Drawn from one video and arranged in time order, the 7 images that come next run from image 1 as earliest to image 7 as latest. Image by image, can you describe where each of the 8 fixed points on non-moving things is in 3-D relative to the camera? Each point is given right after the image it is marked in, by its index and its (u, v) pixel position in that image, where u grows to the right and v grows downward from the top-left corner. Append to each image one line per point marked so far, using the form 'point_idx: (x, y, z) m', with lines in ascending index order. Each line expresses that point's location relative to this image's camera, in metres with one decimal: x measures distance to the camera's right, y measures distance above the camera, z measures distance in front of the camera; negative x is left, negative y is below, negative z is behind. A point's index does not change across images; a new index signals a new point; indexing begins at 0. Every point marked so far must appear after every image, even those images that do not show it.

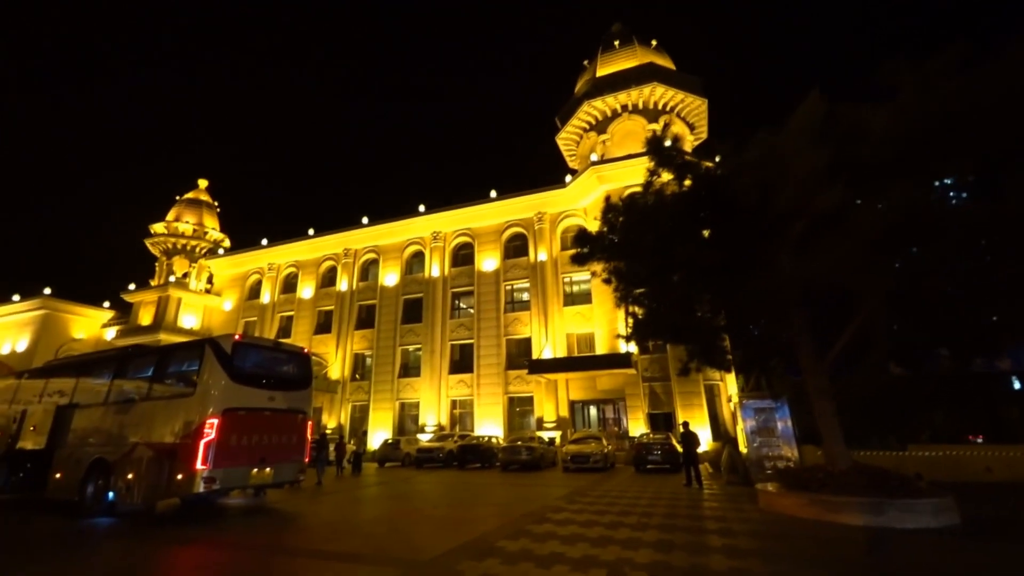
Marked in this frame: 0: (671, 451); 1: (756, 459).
0: (+6.7, -6.8, +18.1) m
1: (+6.8, -4.6, +11.9) m
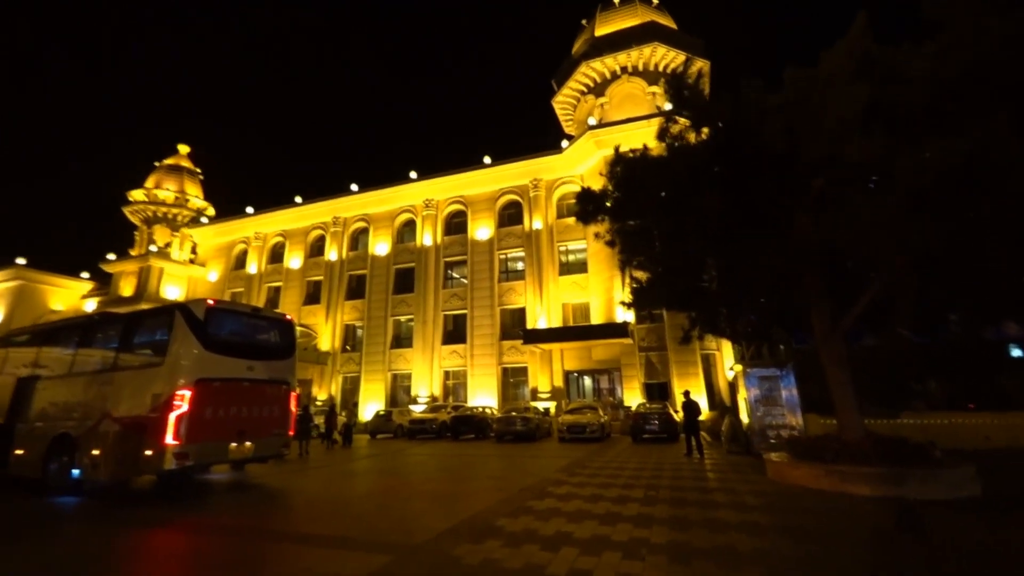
0: (+6.5, -5.5, +18.0) m
1: (+6.7, -3.7, +11.6) m
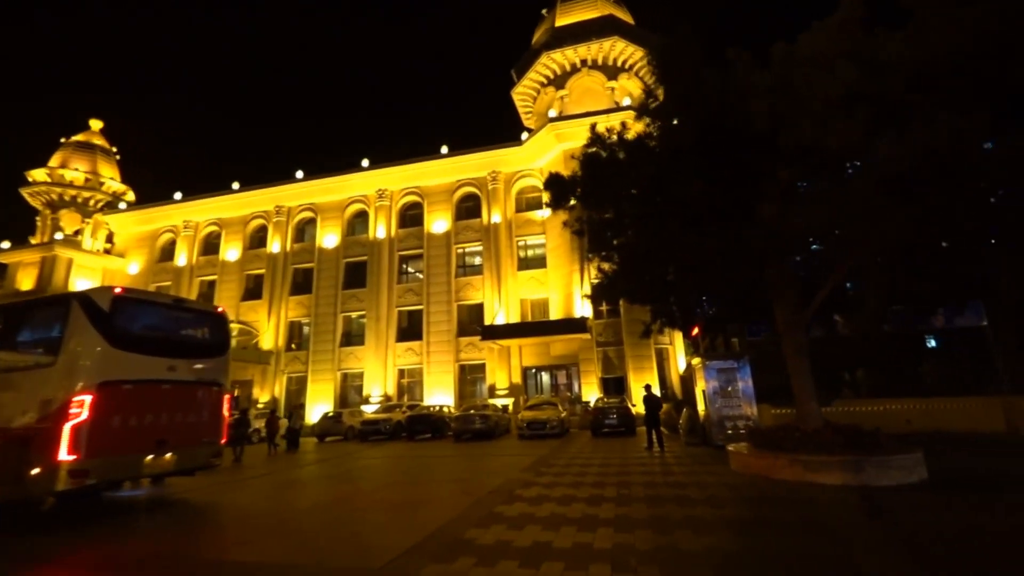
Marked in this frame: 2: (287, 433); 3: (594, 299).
0: (+4.8, -5.2, +18.1) m
1: (+5.7, -3.5, +11.8) m
2: (-10.1, -6.4, +19.4) m
3: (+2.2, -0.3, +11.9) m
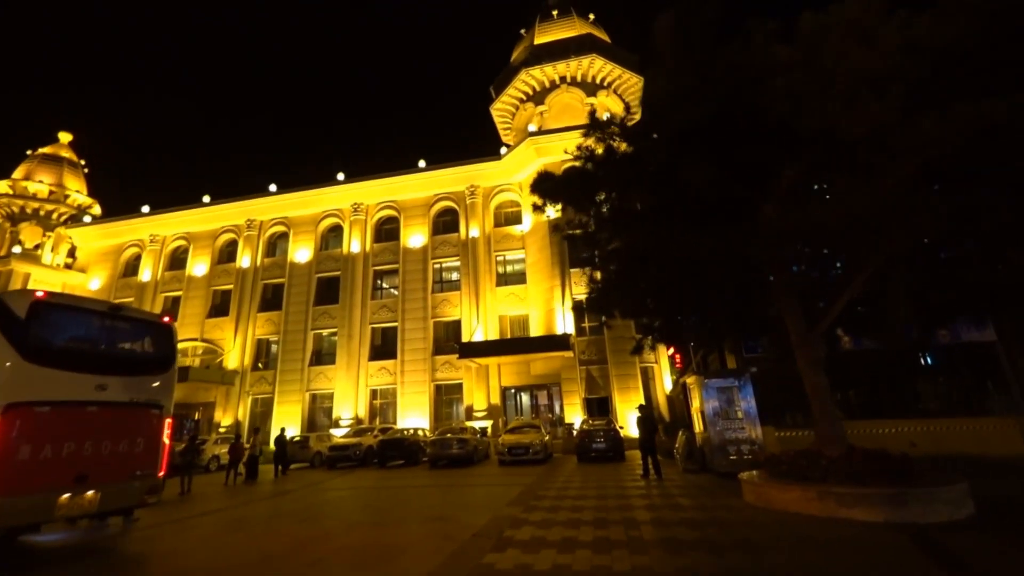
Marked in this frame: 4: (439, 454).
0: (+4.1, -5.9, +17.2) m
1: (+5.3, -3.9, +11.0) m
2: (-10.8, -7.0, +17.7) m
3: (+1.9, -0.7, +11.1) m
4: (-3.1, -7.1, +18.8) m
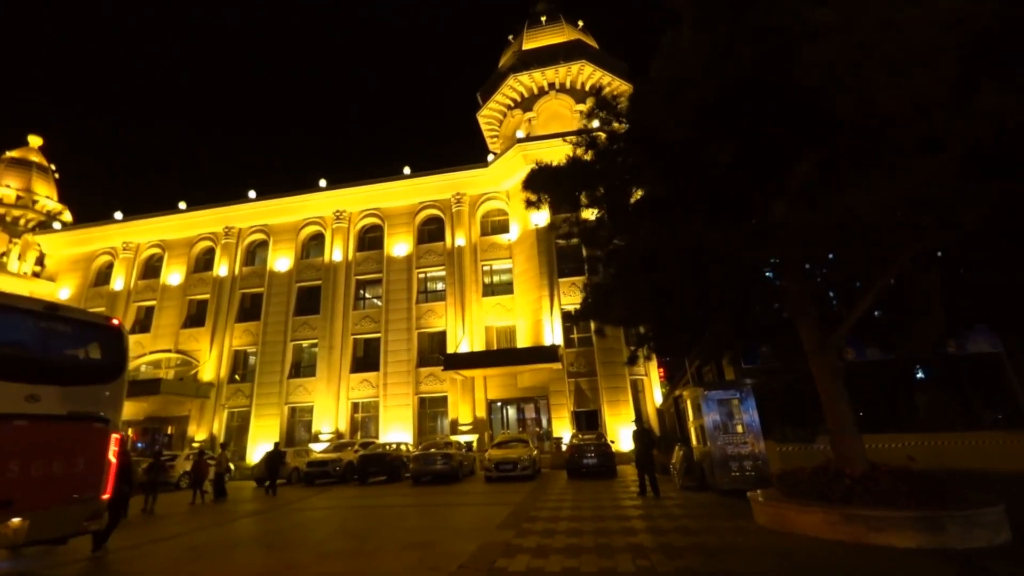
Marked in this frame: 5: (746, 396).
0: (+3.5, -6.3, +16.7) m
1: (+4.9, -4.1, +10.6) m
2: (-11.4, -7.4, +16.8) m
3: (+1.5, -0.9, +10.6) m
4: (-3.7, -7.5, +18.0) m
5: (+5.6, -2.6, +10.8) m
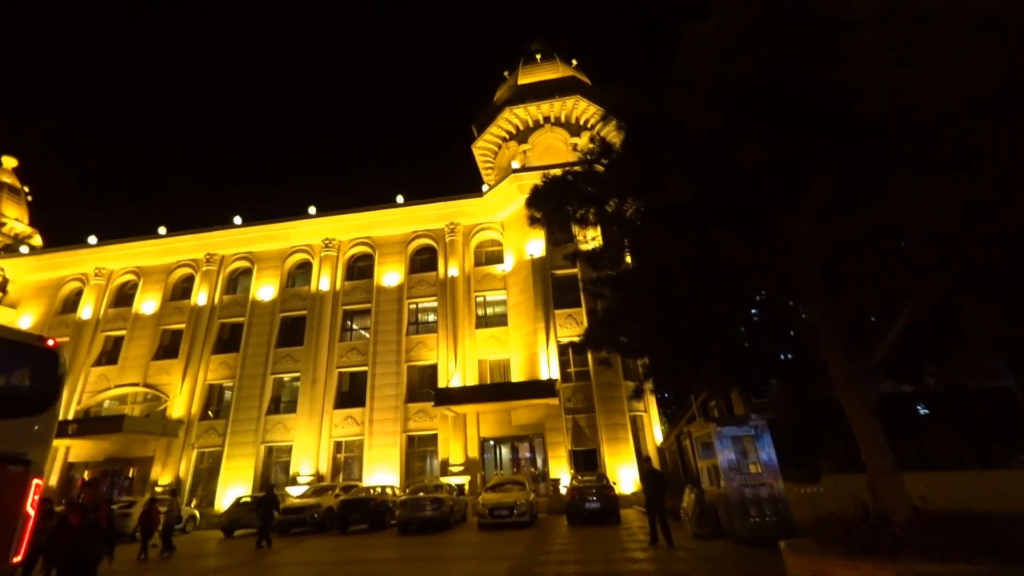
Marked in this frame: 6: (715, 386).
0: (+3.4, -7.4, +15.6) m
1: (+5.0, -4.8, +9.7) m
2: (-11.5, -8.4, +15.1) m
3: (+1.7, -1.6, +9.9) m
4: (-3.9, -8.7, +16.6) m
5: (+5.7, -3.4, +10.0) m
6: (+5.1, -2.4, +10.9) m
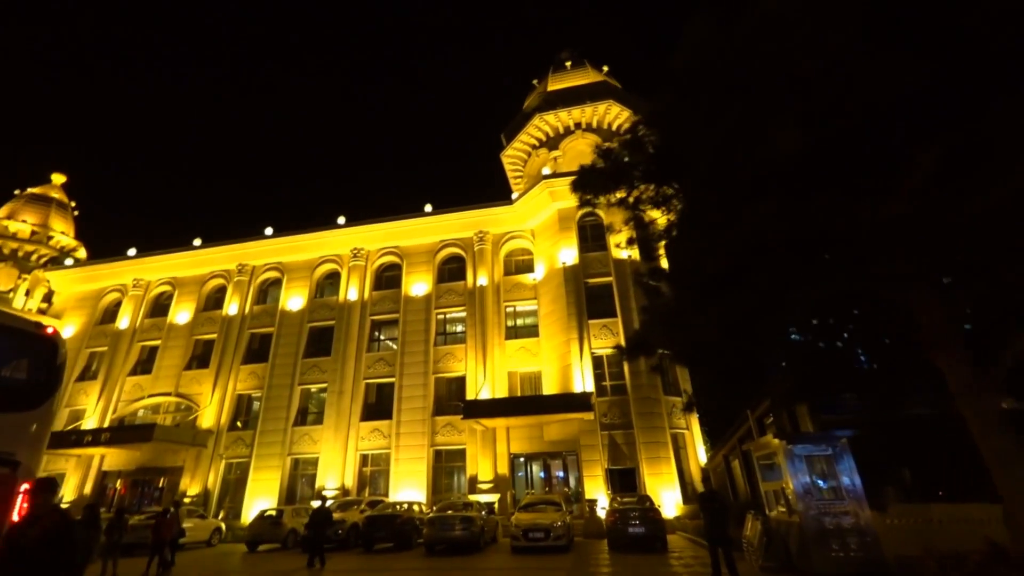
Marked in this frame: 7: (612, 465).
0: (+4.6, -7.6, +14.4) m
1: (+5.9, -4.8, +8.5) m
2: (-10.3, -8.6, +14.6) m
3: (+2.6, -1.6, +8.9) m
4: (-2.6, -9.0, +15.7) m
5: (+6.6, -3.4, +8.8) m
6: (+6.1, -2.5, +9.7) m
7: (+4.5, -8.0, +19.8) m
